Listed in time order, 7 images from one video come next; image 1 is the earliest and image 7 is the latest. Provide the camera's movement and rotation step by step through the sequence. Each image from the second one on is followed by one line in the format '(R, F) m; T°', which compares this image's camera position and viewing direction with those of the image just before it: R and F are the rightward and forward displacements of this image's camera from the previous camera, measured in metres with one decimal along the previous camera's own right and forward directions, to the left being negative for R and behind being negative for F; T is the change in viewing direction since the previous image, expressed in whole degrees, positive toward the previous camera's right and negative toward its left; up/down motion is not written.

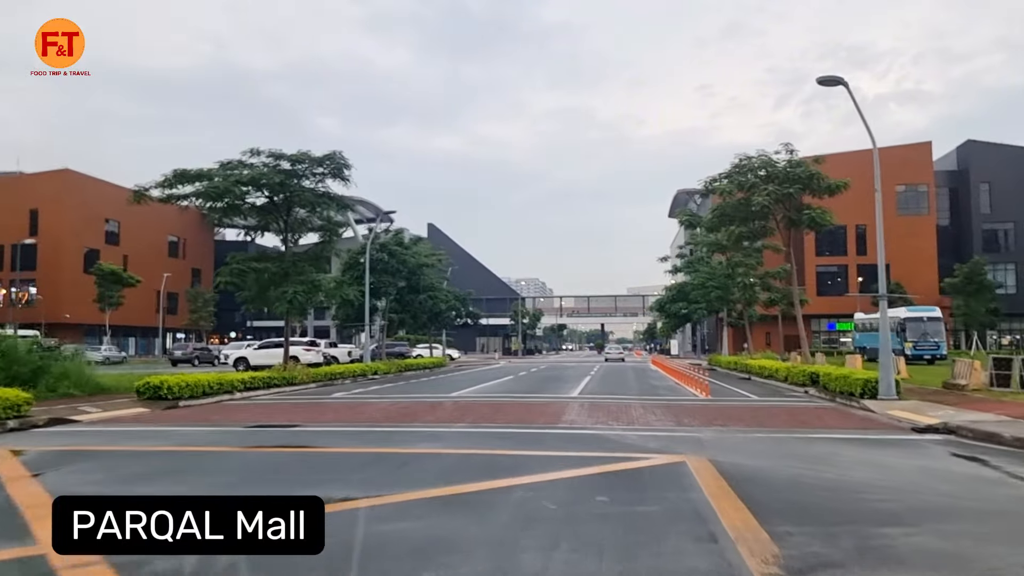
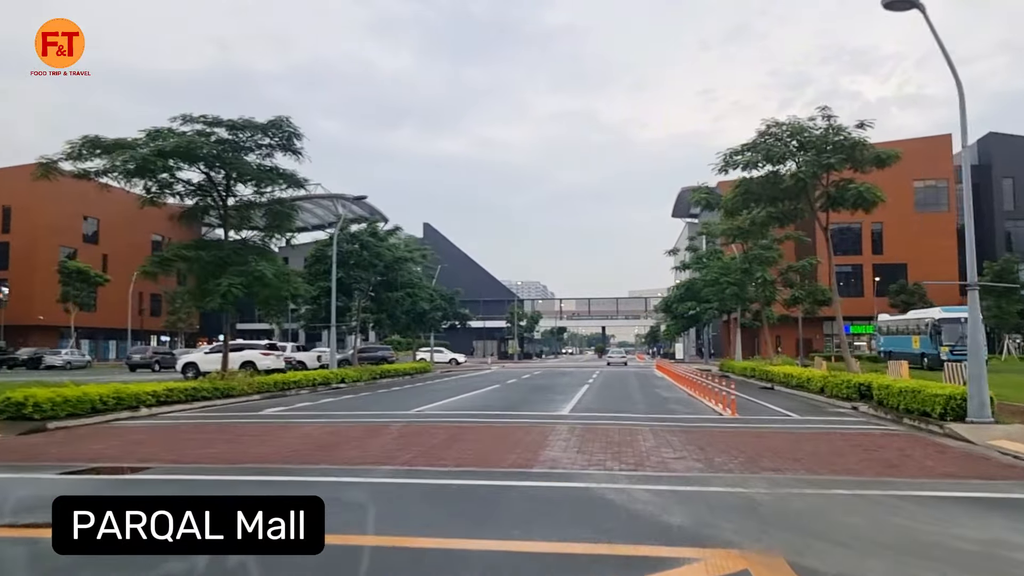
(+0.4, +5.0) m; 0°
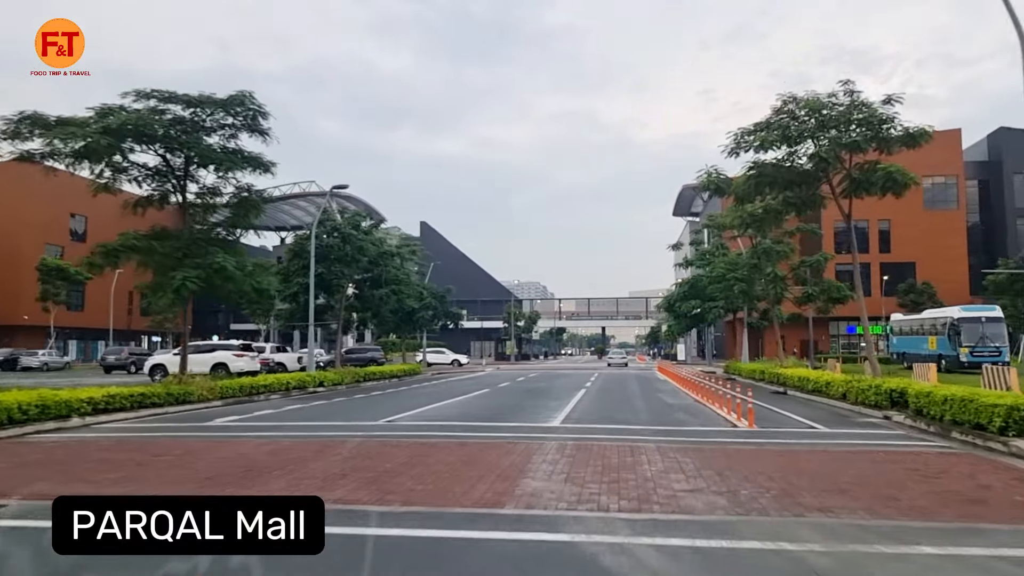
(+0.2, +2.5) m; 0°
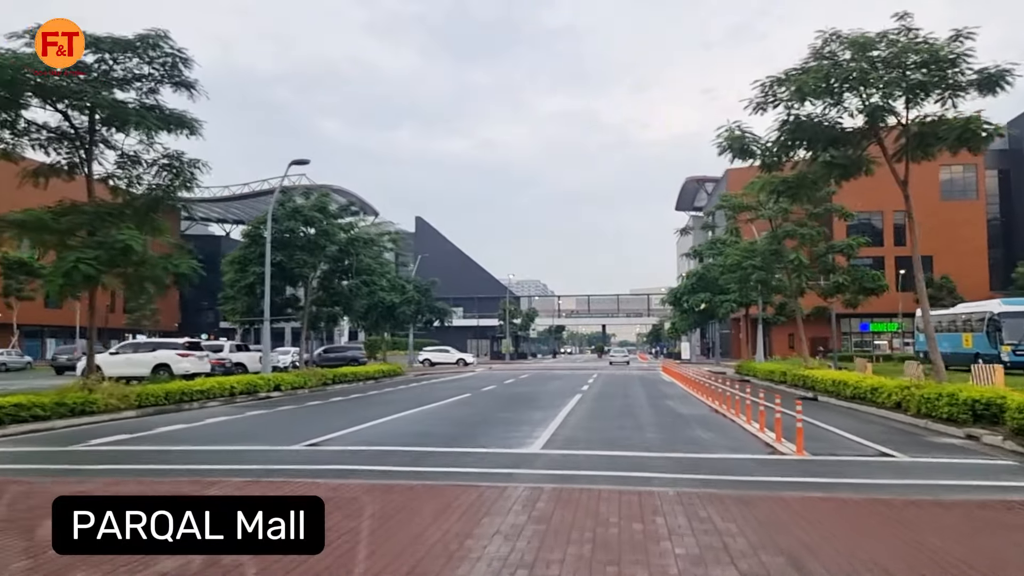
(+0.4, +4.2) m; 0°
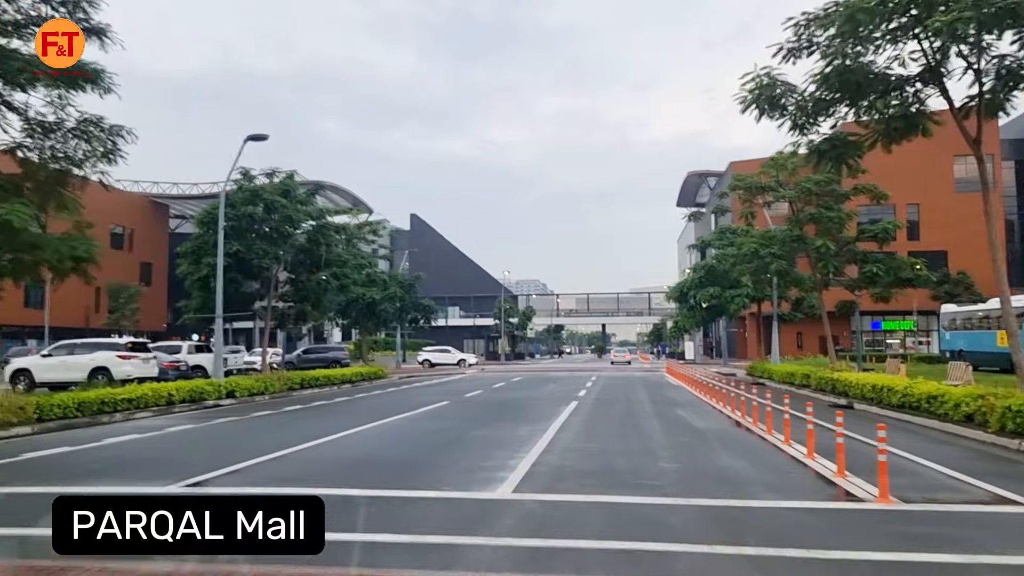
(+0.3, +3.5) m; 0°
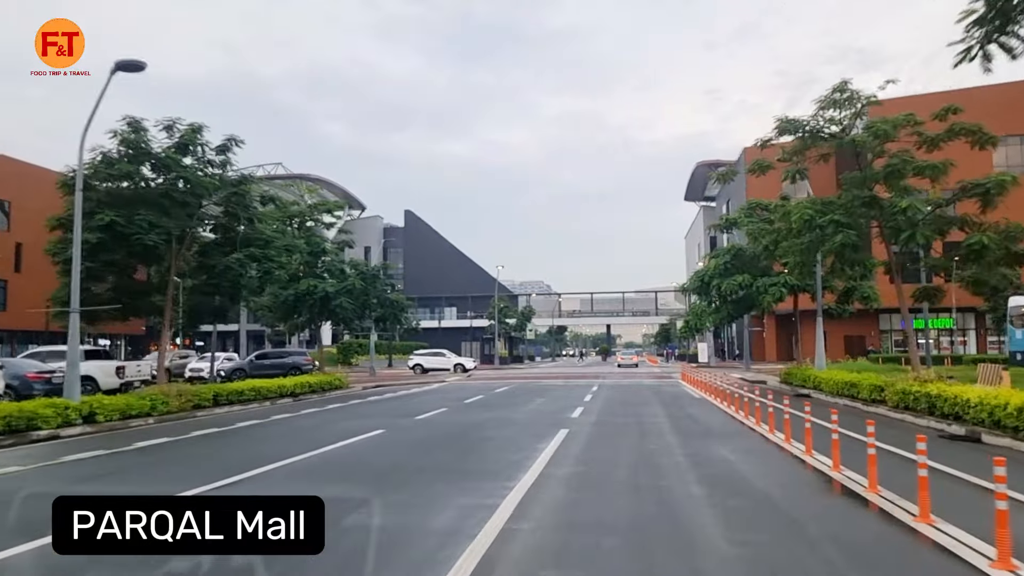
(+0.6, +6.9) m; 0°
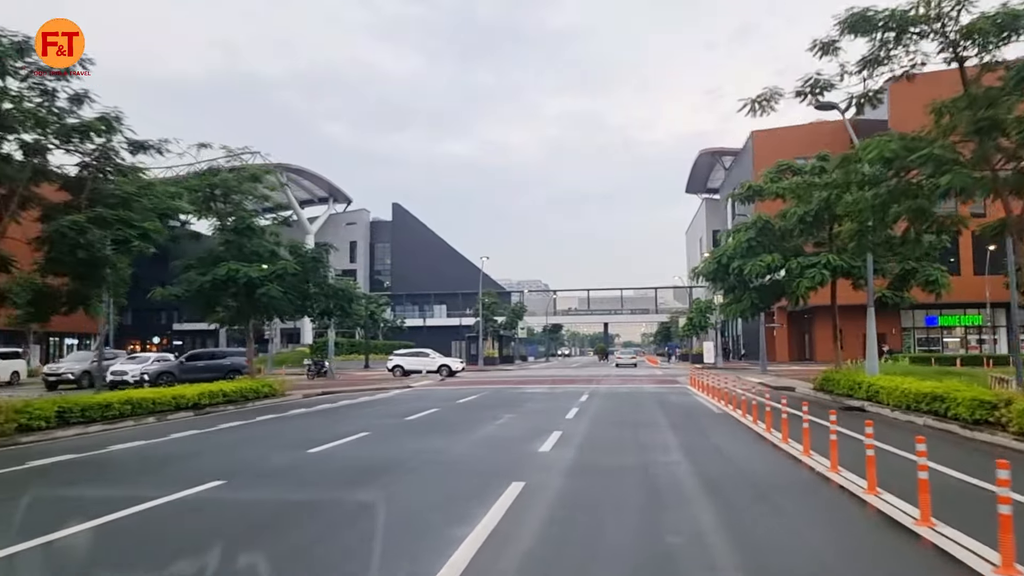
(+0.7, +6.3) m; 0°
